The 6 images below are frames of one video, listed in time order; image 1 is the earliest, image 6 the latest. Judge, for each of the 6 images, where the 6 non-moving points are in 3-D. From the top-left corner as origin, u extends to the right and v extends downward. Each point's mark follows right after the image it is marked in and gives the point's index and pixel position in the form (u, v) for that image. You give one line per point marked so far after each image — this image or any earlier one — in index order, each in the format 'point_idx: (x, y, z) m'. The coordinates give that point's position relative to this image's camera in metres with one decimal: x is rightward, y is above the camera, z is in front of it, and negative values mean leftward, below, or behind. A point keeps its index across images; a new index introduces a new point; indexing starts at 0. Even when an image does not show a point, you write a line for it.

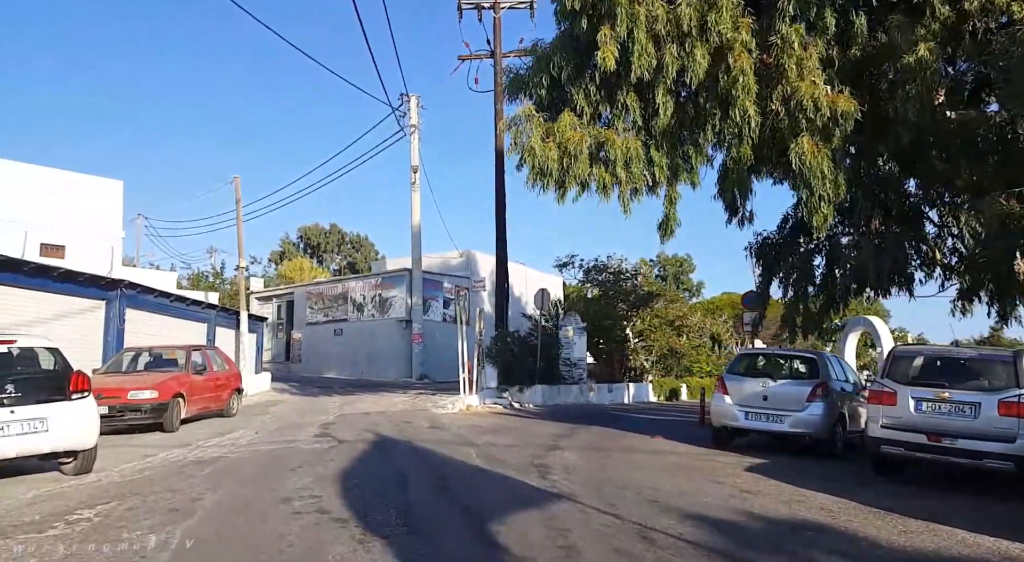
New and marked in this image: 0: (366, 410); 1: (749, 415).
0: (-3.2, -2.9, +15.7) m
1: (+3.6, -2.1, +10.8) m
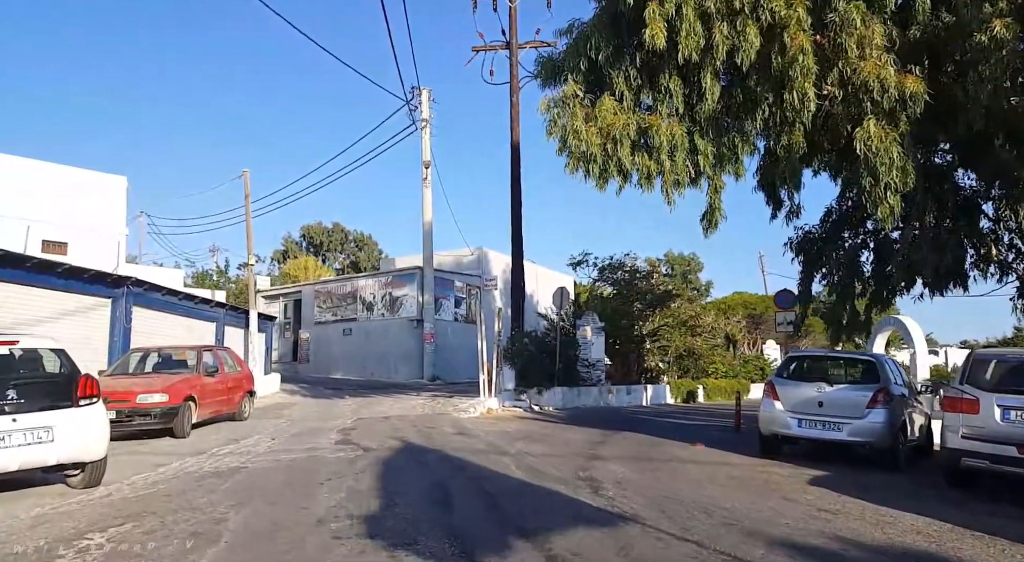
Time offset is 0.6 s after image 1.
0: (-2.7, -2.9, +15.0) m
1: (+4.1, -2.0, +10.1) m
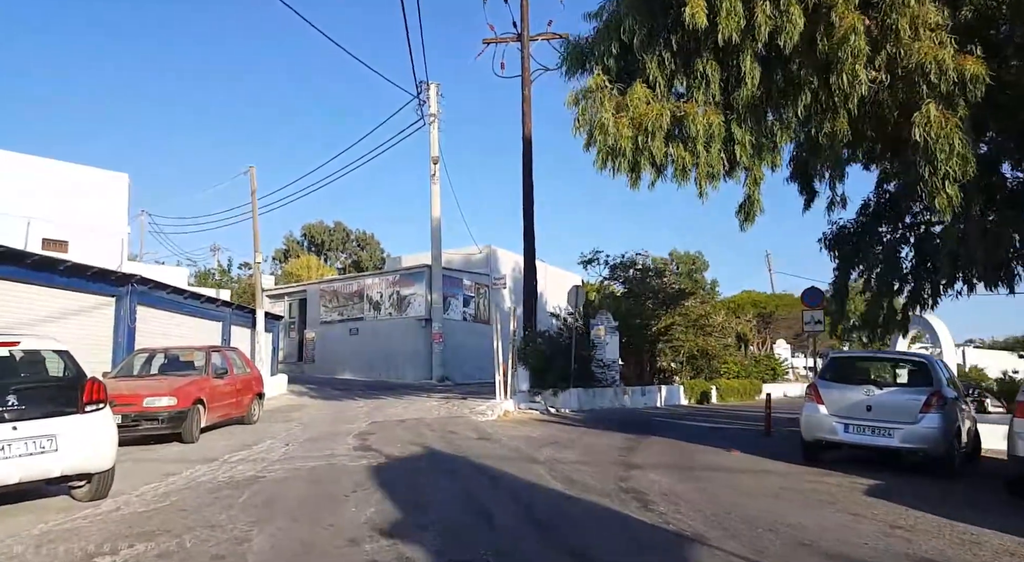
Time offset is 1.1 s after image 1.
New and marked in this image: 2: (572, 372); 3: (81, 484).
0: (-2.3, -2.8, +14.4) m
1: (+4.5, -2.0, +9.5) m
2: (+1.8, -2.6, +20.0) m
3: (-4.4, -2.1, +7.1) m
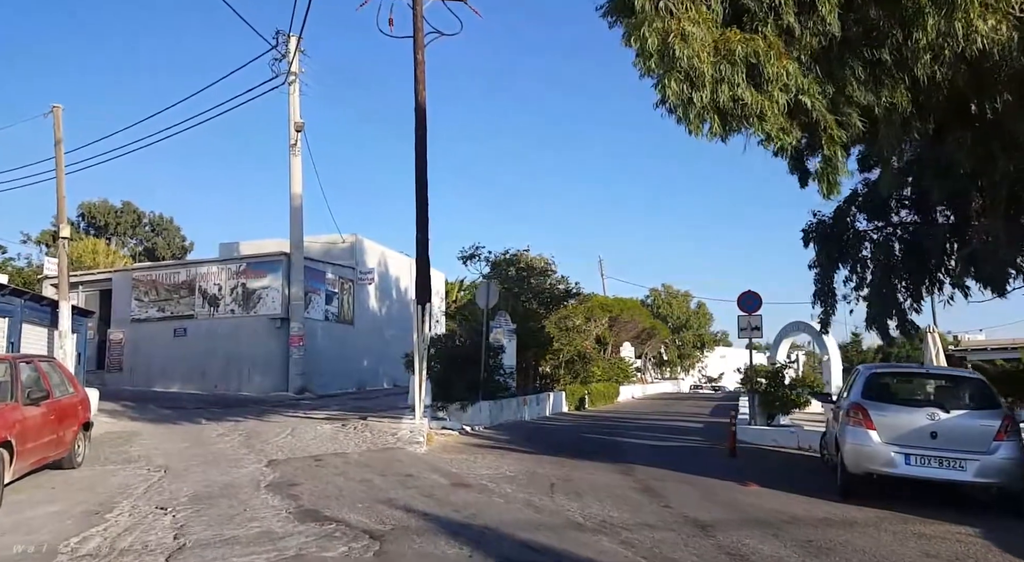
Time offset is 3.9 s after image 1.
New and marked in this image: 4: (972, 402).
0: (-3.3, -2.7, +11.0) m
1: (+4.6, -2.0, +8.1) m
2: (-0.8, -2.6, +17.5) m
3: (-3.3, -1.9, +3.4) m
4: (+5.5, -1.4, +8.3) m
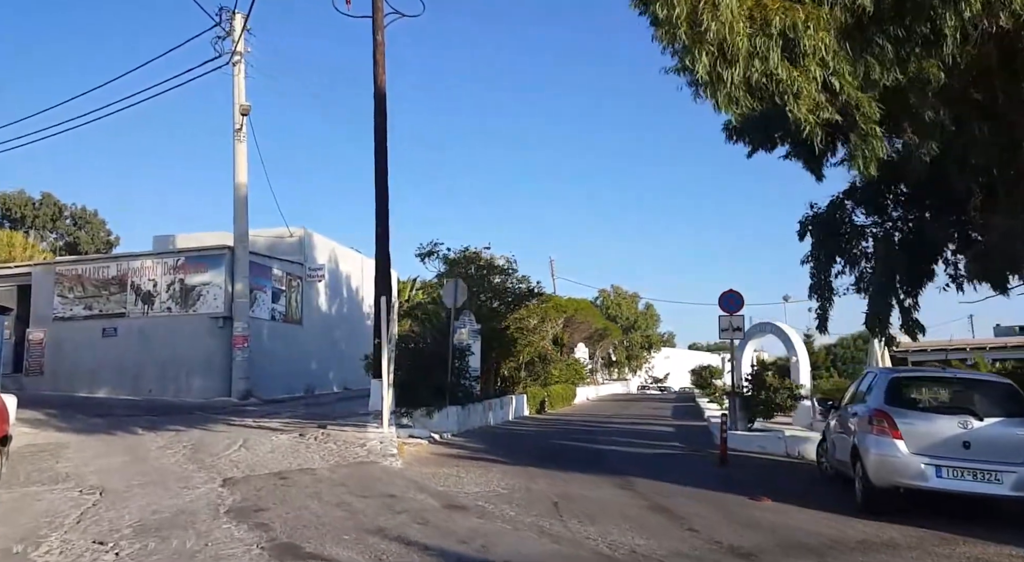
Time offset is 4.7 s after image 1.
0: (-3.5, -2.6, +9.8) m
1: (+4.6, -2.0, +7.5) m
2: (-1.6, -2.5, +16.4) m
3: (-2.9, -1.8, +2.2) m
4: (+5.5, -1.4, +7.8) m
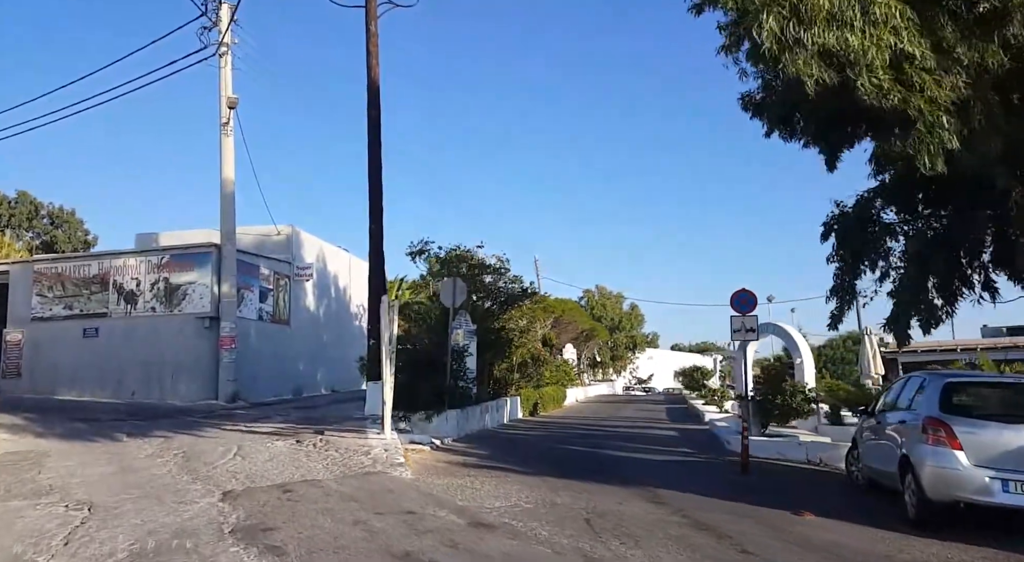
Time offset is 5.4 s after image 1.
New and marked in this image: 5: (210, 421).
0: (-3.2, -2.6, +9.1) m
1: (+4.9, -2.0, +7.1) m
2: (-1.5, -2.5, +15.8) m
3: (-2.4, -1.8, +1.5) m
4: (+5.8, -1.4, +7.4) m
5: (-7.1, -3.3, +16.4) m
